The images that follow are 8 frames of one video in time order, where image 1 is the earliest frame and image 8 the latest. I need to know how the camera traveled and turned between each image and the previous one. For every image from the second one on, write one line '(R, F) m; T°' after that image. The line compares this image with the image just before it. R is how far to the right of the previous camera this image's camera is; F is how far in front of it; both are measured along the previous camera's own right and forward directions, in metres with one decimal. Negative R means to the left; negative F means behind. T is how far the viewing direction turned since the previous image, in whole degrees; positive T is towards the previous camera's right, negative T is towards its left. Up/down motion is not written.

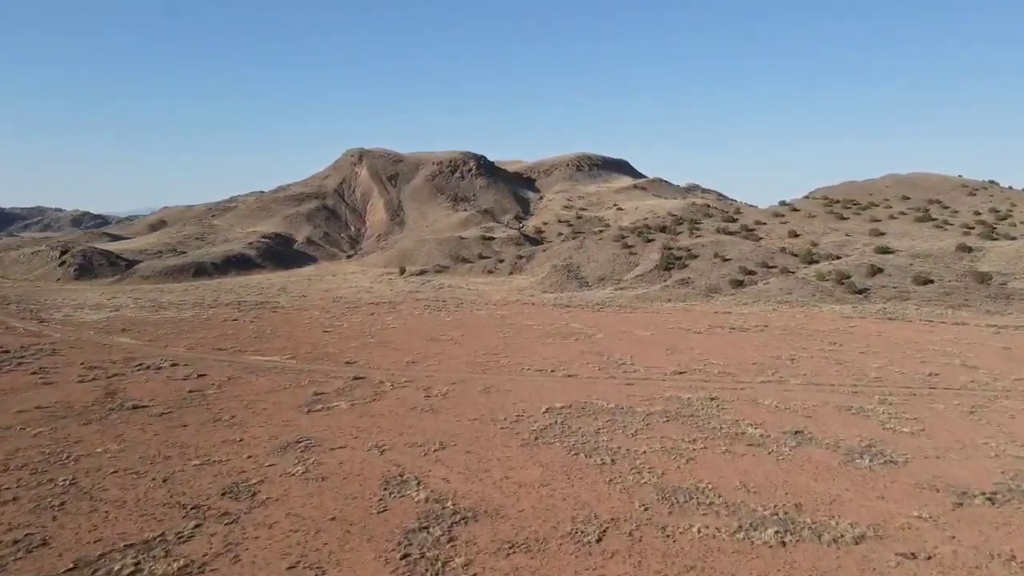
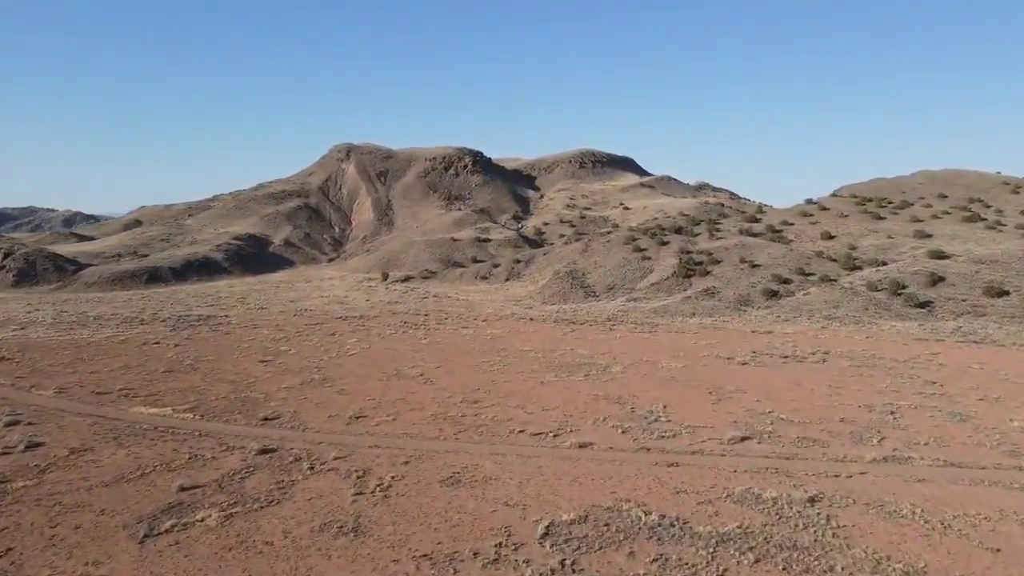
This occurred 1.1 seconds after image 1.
(+0.4, +7.4) m; 0°
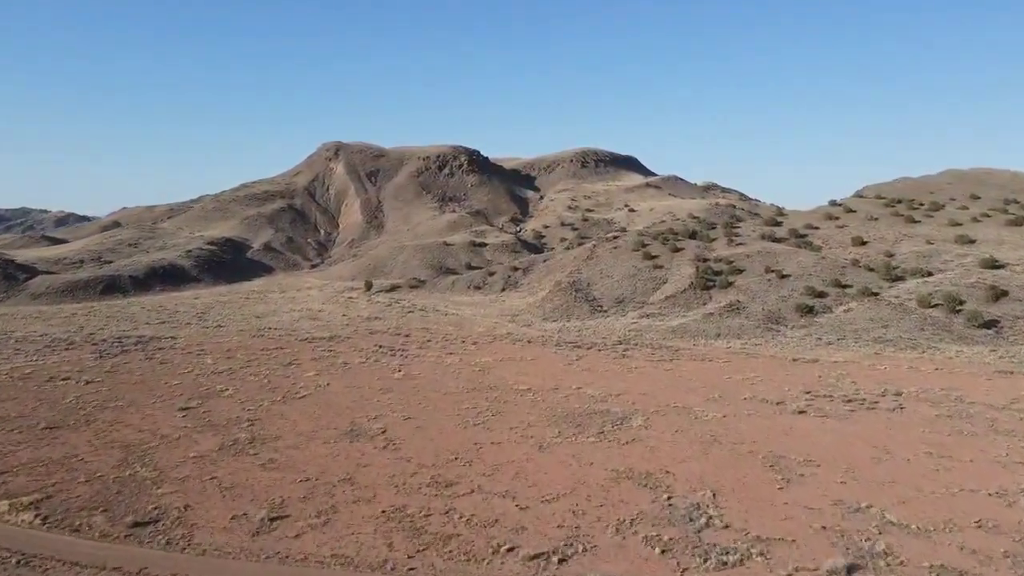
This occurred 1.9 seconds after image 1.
(+0.3, +5.6) m; 0°
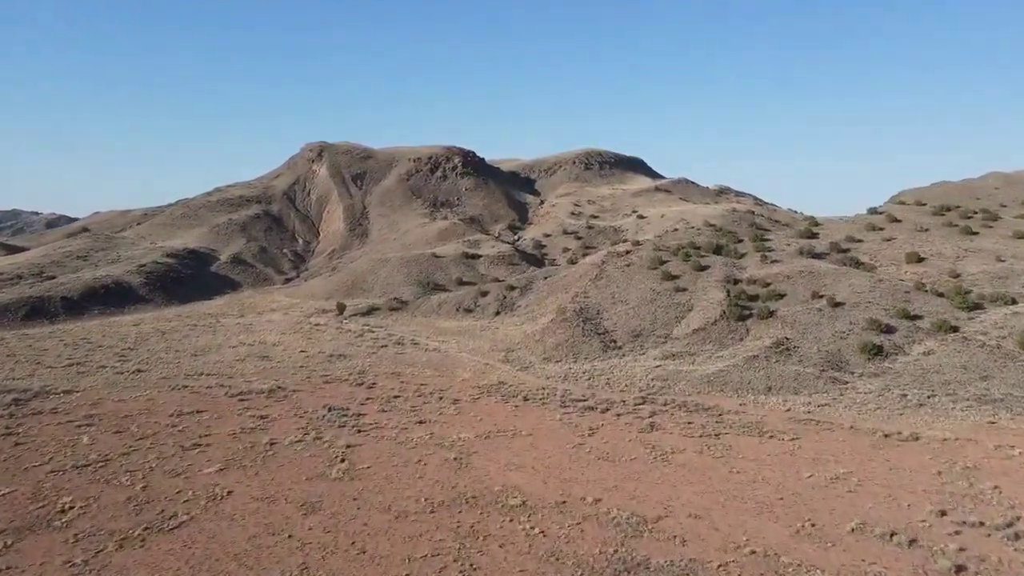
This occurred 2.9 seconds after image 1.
(+0.3, +7.4) m; 0°
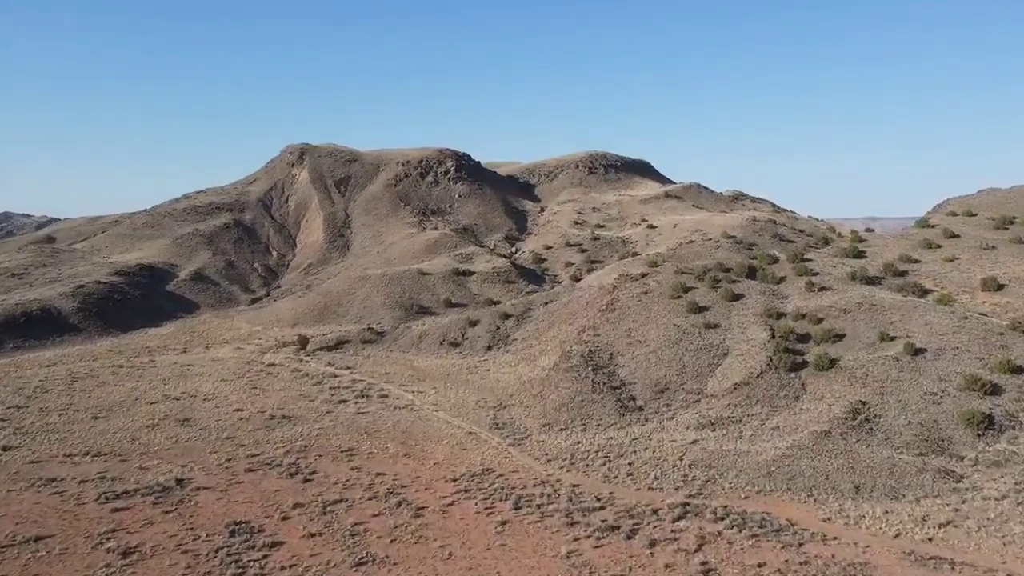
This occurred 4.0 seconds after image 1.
(+0.4, +7.3) m; 0°
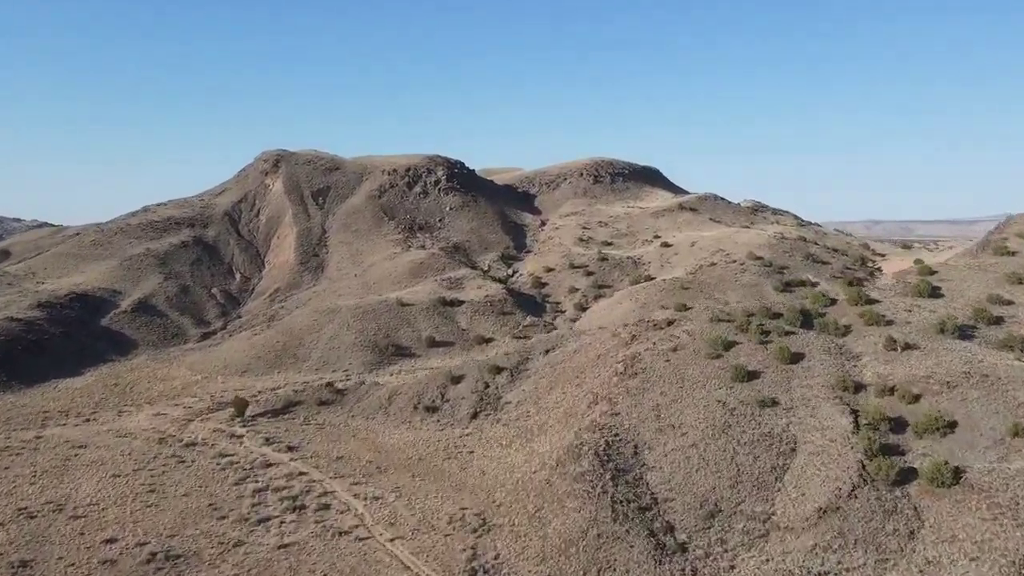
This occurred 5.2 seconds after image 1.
(+0.4, +8.1) m; 0°
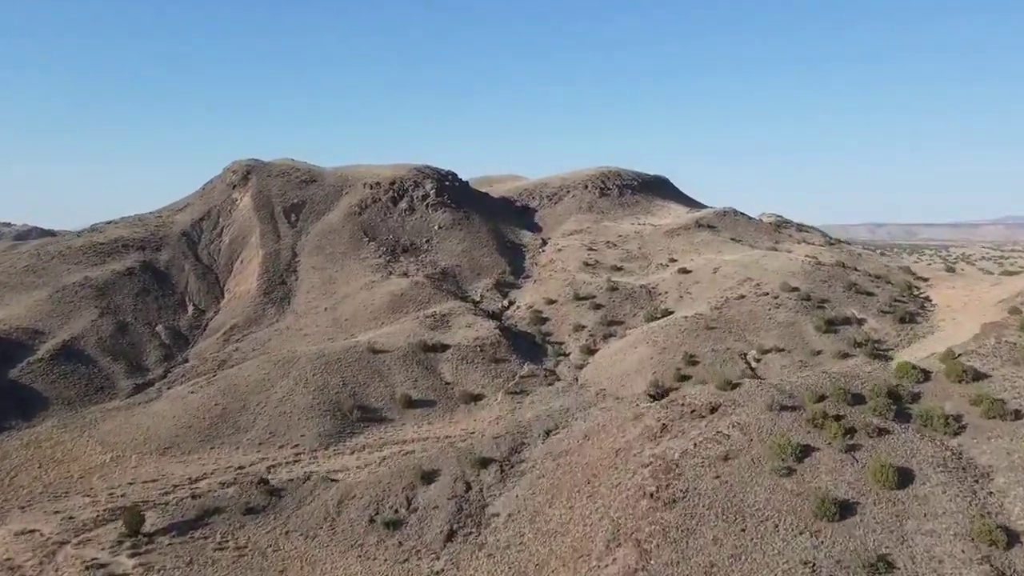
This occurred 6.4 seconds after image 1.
(+0.4, +8.0) m; 0°
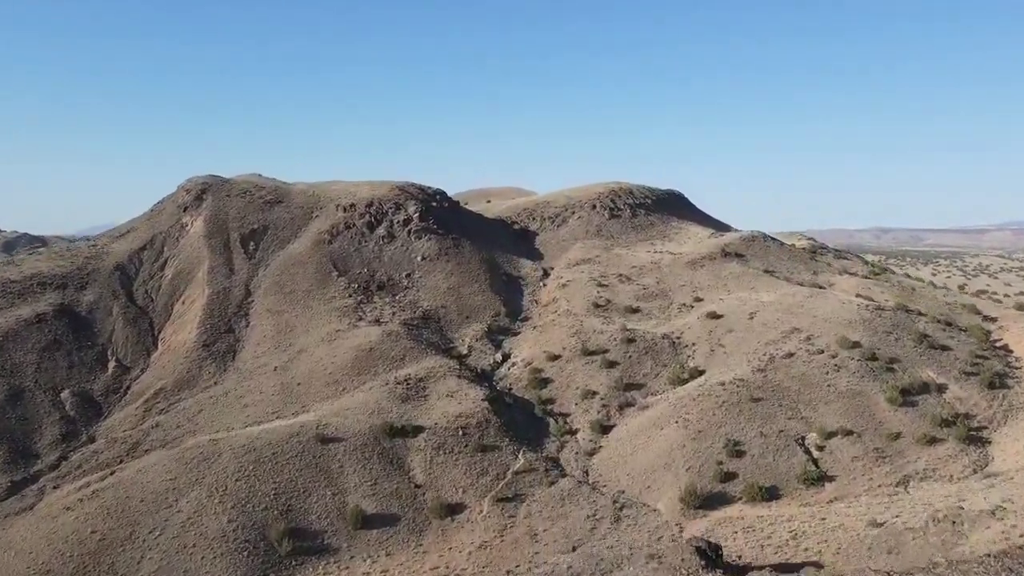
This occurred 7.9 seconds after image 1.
(+0.4, +9.4) m; 0°
